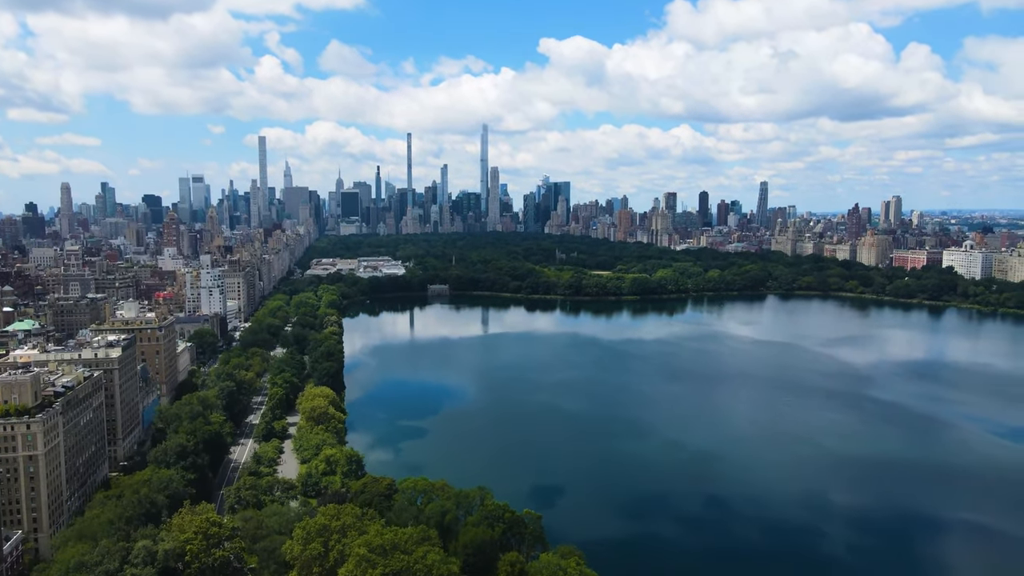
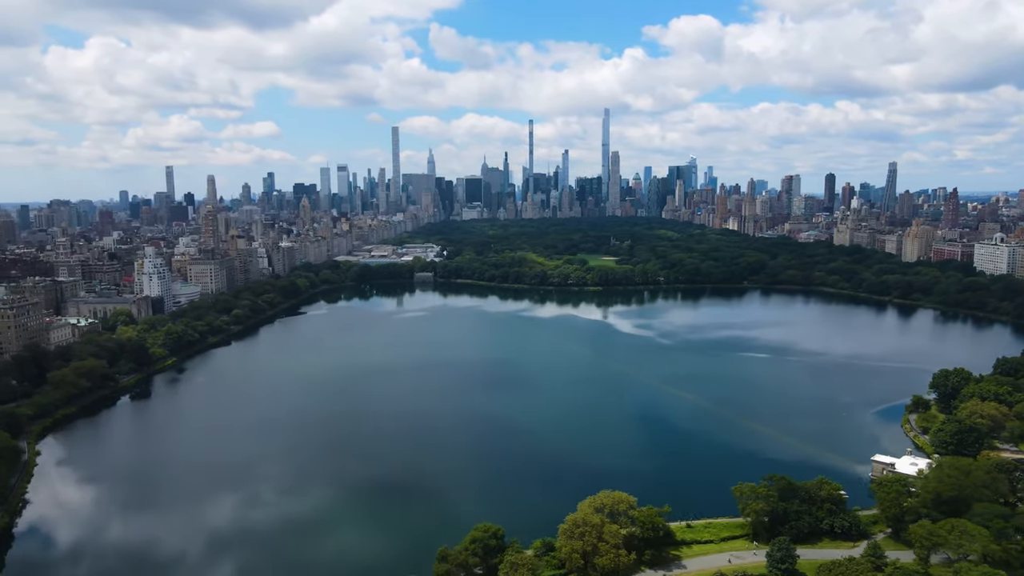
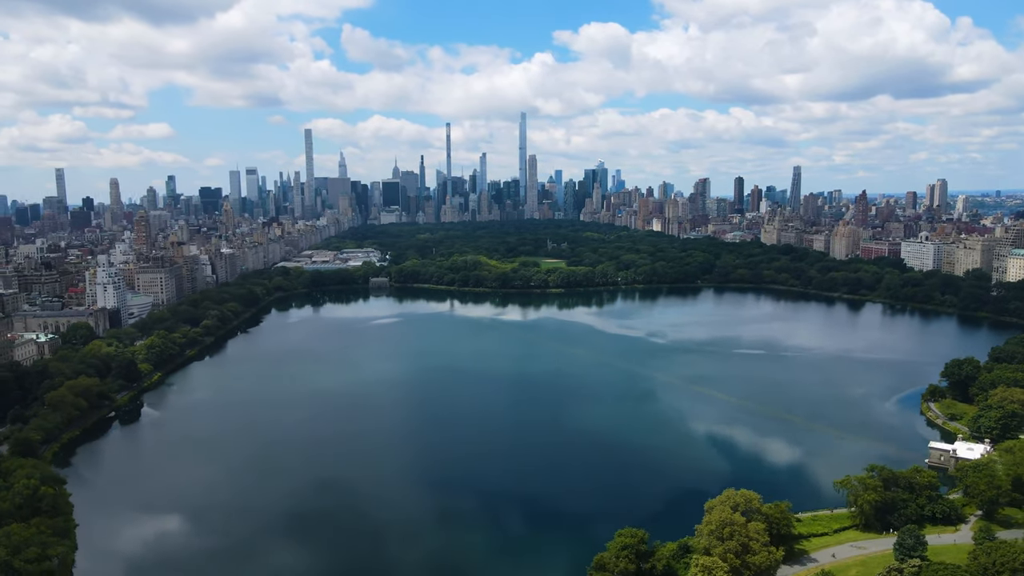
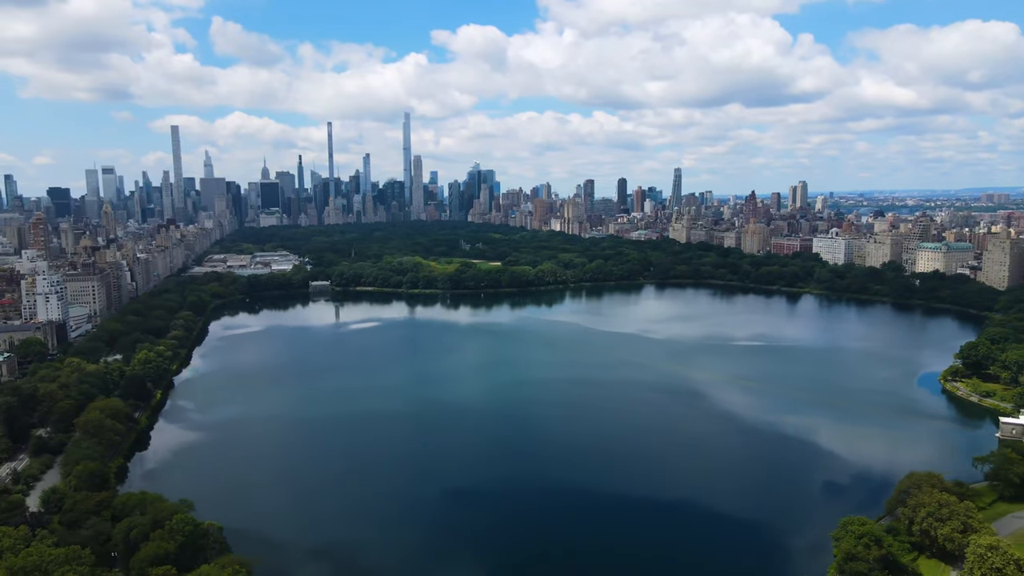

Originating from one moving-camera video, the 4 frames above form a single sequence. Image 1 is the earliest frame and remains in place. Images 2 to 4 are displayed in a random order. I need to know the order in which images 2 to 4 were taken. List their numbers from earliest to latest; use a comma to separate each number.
4, 3, 2
